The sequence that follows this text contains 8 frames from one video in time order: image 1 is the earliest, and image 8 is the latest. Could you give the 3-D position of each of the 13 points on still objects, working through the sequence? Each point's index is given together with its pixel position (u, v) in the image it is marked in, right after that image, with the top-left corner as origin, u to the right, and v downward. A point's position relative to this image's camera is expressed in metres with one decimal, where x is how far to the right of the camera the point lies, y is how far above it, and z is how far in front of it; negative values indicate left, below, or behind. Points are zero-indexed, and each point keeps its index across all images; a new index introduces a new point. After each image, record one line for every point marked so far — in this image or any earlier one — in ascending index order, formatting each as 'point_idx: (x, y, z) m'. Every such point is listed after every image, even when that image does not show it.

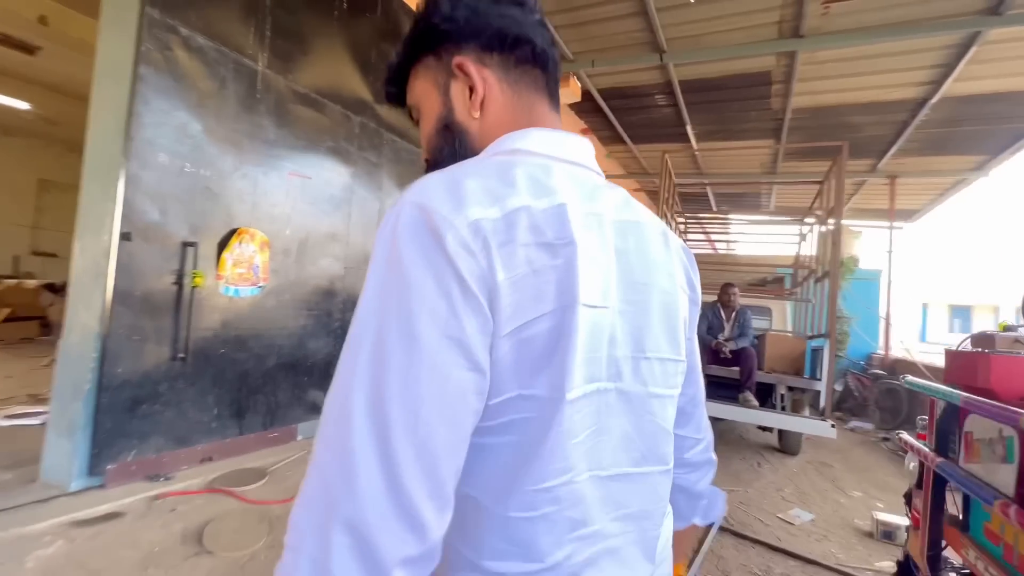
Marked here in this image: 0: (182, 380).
0: (-1.8, -0.5, +2.9) m
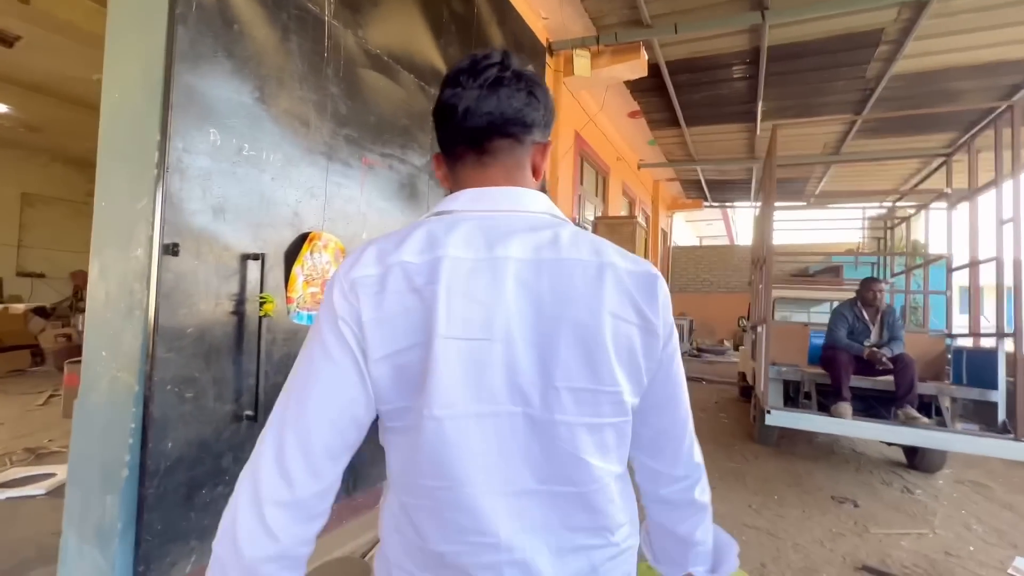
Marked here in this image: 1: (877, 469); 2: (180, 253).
0: (-1.0, -0.6, +2.1) m
1: (+3.2, -1.6, +4.6) m
2: (-1.1, +0.1, +1.8) m
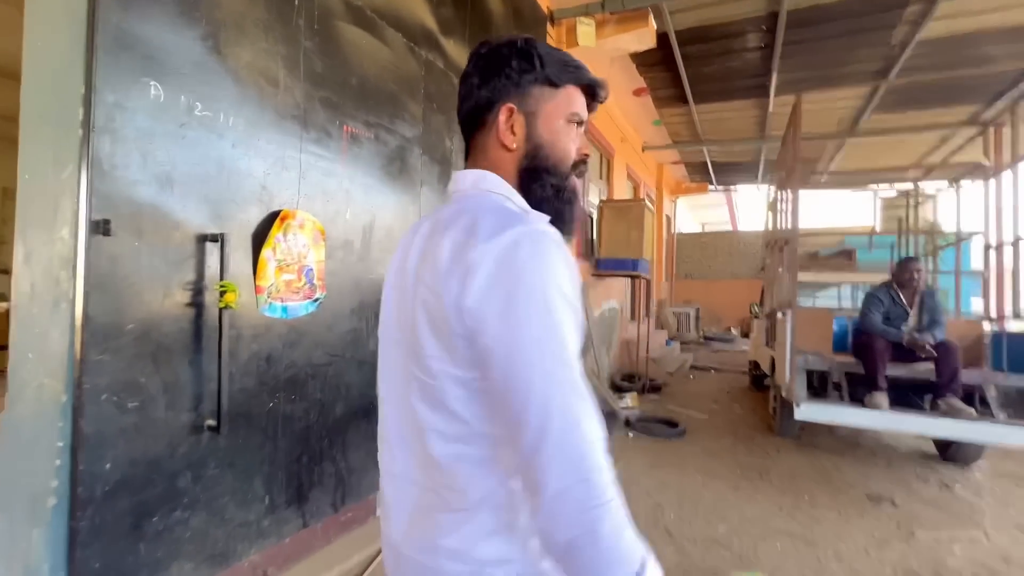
0: (-1.0, -0.6, +1.8) m
1: (+3.2, -1.4, +4.3) m
2: (-1.1, +0.2, +1.5) m
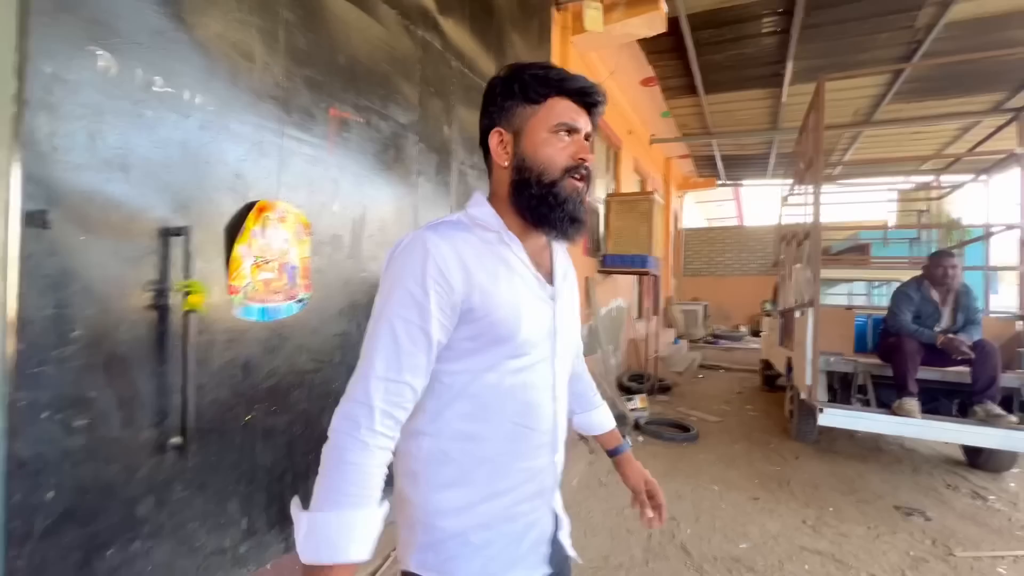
0: (-1.0, -0.6, +1.6) m
1: (+3.2, -1.4, +4.0) m
2: (-1.1, +0.2, +1.3) m
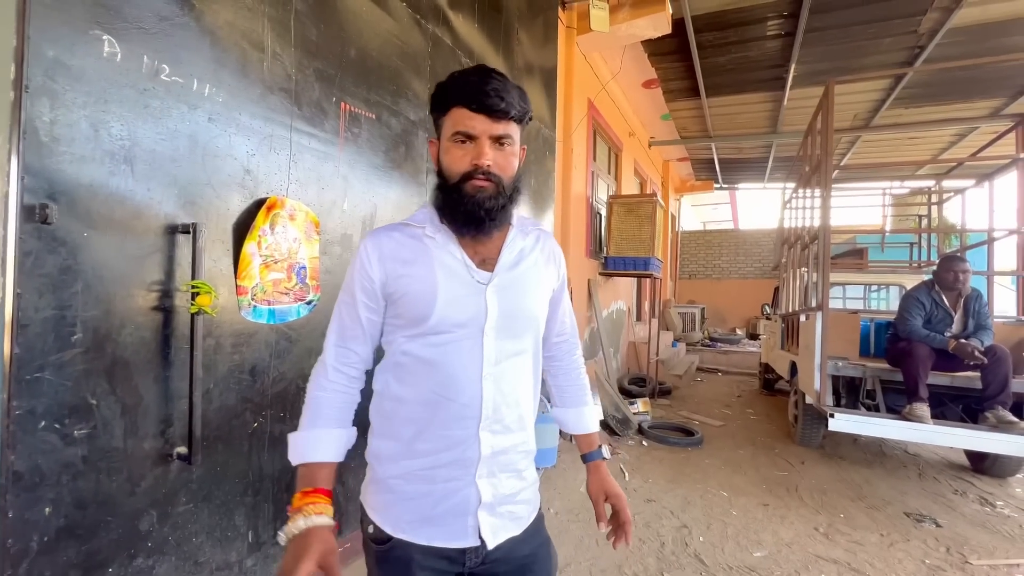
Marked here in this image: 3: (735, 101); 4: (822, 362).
0: (-0.9, -0.6, +1.5) m
1: (+3.3, -1.4, +4.0) m
2: (-1.0, +0.2, +1.2) m
3: (+2.7, +2.3, +6.3) m
4: (+2.1, -0.5, +3.5) m
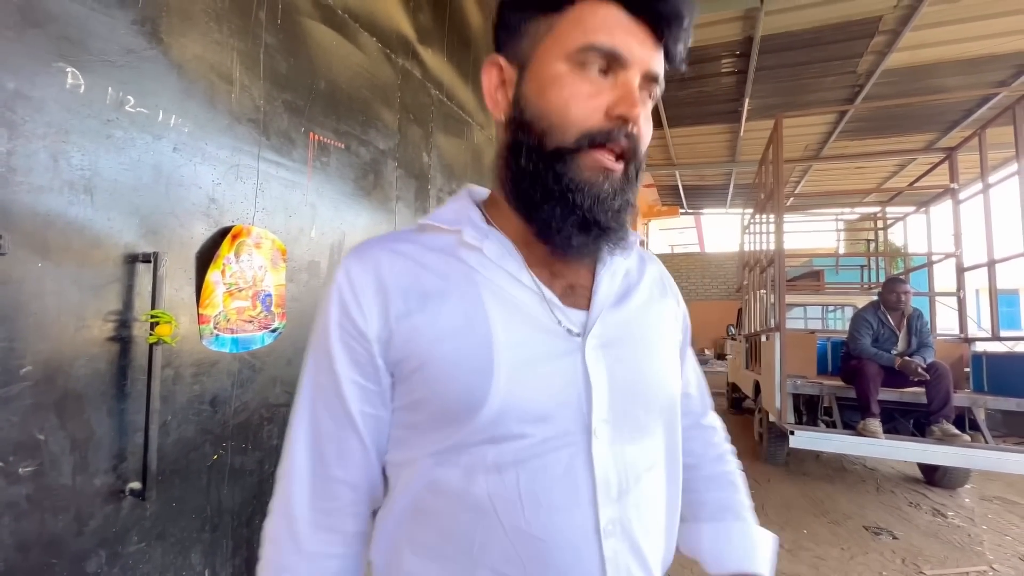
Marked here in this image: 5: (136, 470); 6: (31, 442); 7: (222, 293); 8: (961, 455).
0: (-1.0, -0.7, +1.4) m
1: (+3.0, -1.6, +4.2) m
2: (-1.1, +0.1, +1.2) m
3: (+2.3, +2.0, +6.6) m
4: (+1.8, -0.6, +3.6) m
5: (-1.0, -0.5, +1.4) m
6: (-1.1, -0.4, +1.2) m
7: (-0.9, 0.0, +1.6) m
8: (+2.5, -0.9, +3.0) m
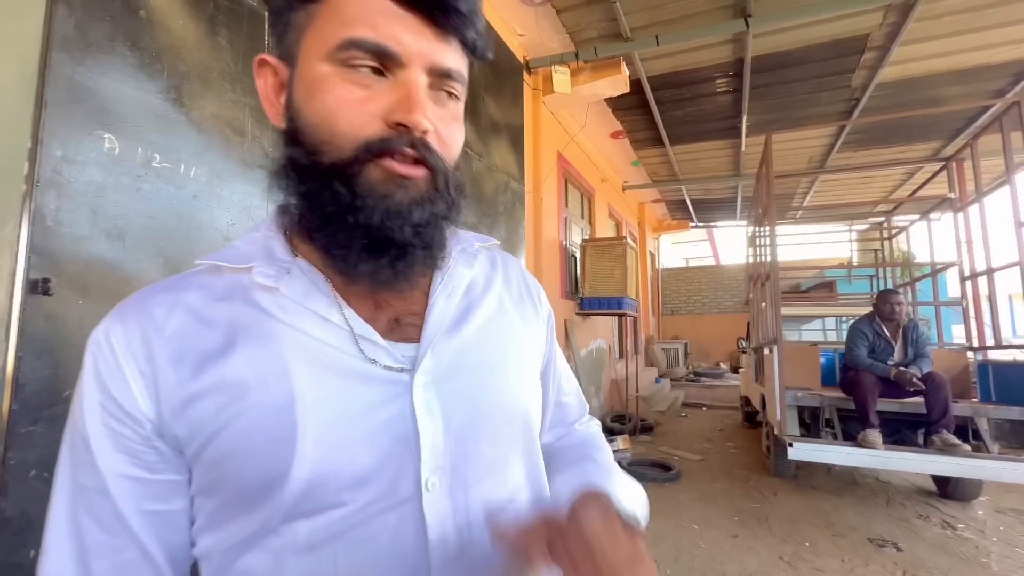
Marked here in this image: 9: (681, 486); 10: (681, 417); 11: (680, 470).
0: (-1.1, -0.8, +1.6) m
1: (+3.1, -1.7, +4.1) m
2: (-1.2, 0.0, +1.4) m
3: (+2.4, +1.8, +6.7) m
4: (+1.9, -0.7, +3.7) m
5: (-1.1, -0.6, +1.6) m
6: (-1.2, -0.4, +1.4) m
7: (-1.0, -0.1, +1.8) m
8: (+2.6, -1.0, +3.0) m
9: (+1.4, -1.6, +4.3) m
10: (+2.4, -1.8, +7.5) m
11: (+1.5, -1.6, +4.7) m
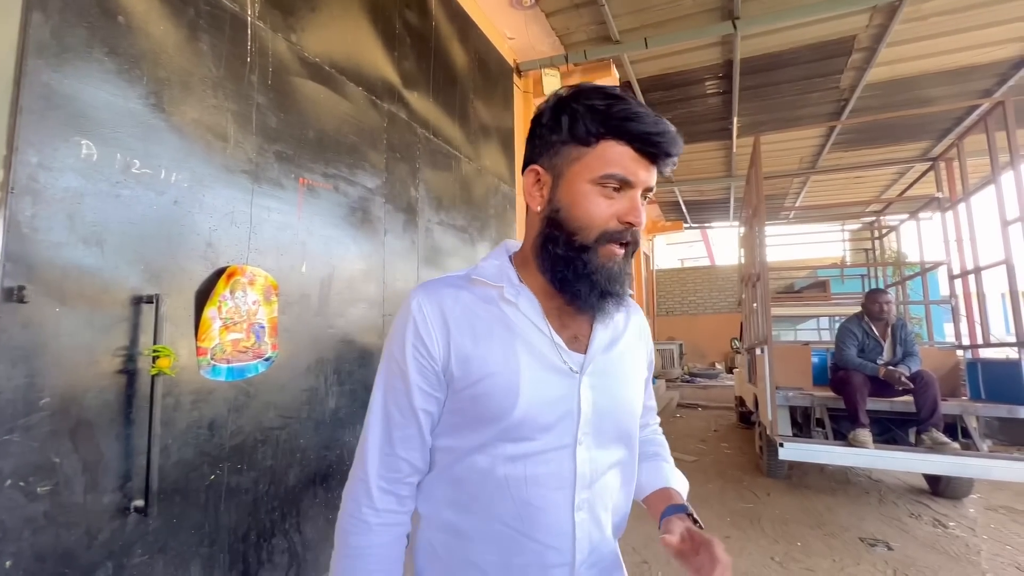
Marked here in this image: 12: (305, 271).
0: (-1.1, -0.8, +1.6) m
1: (+3.1, -1.7, +4.2) m
2: (-1.2, 0.0, +1.4) m
3: (+2.3, +1.8, +6.8) m
4: (+1.8, -0.7, +3.7) m
5: (-1.1, -0.6, +1.6) m
6: (-1.2, -0.5, +1.4) m
7: (-1.0, -0.1, +1.8) m
8: (+2.5, -1.0, +3.0) m
9: (+1.3, -1.6, +4.3) m
10: (+2.3, -1.9, +7.5) m
11: (+1.4, -1.6, +4.7) m
12: (-0.9, +0.1, +2.2) m
